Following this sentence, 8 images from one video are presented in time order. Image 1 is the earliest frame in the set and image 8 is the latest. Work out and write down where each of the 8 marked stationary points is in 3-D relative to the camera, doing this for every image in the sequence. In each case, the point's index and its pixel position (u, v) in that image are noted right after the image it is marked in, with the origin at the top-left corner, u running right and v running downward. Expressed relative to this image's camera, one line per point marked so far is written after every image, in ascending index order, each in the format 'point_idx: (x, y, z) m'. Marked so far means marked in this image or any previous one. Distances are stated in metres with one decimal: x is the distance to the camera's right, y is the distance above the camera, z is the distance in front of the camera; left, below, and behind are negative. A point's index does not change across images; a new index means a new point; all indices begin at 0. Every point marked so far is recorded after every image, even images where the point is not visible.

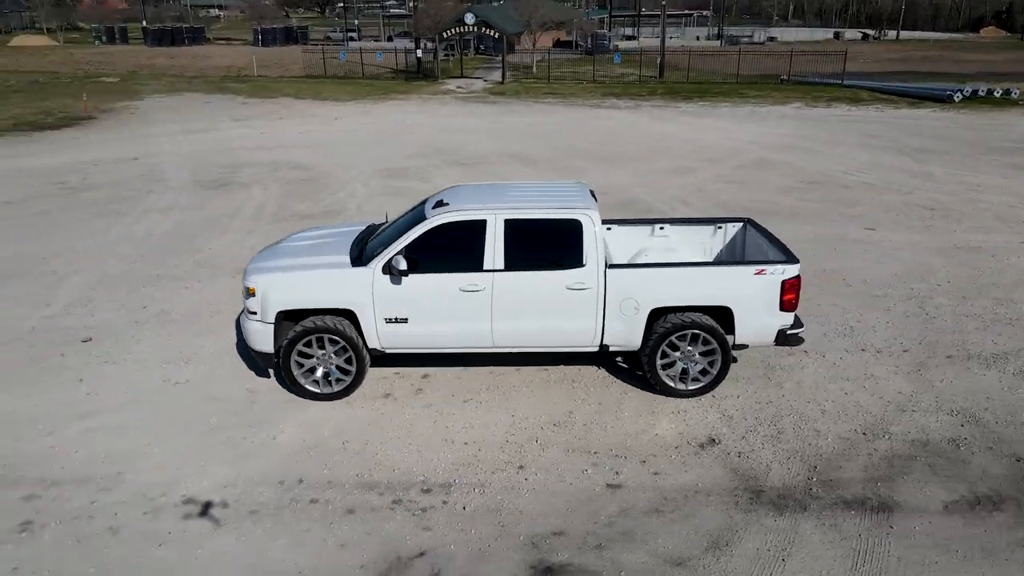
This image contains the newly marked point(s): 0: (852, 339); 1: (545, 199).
0: (+3.0, -0.5, +6.7) m
1: (+0.3, +0.7, +5.8) m
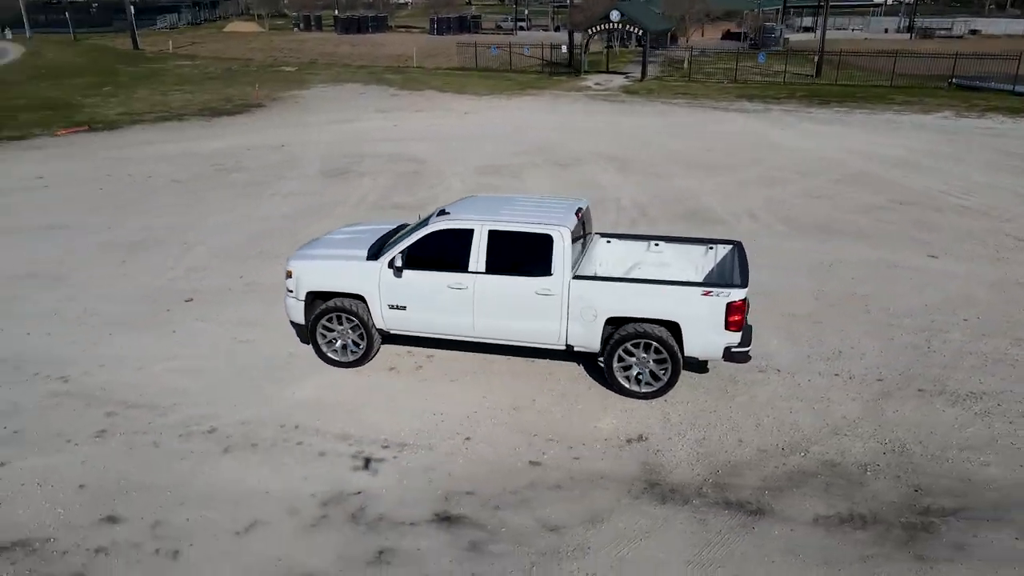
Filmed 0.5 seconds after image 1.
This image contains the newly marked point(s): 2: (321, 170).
0: (+3.0, -0.8, +7.1) m
1: (+0.2, +0.7, +6.7) m
2: (-3.9, +2.4, +15.0) m
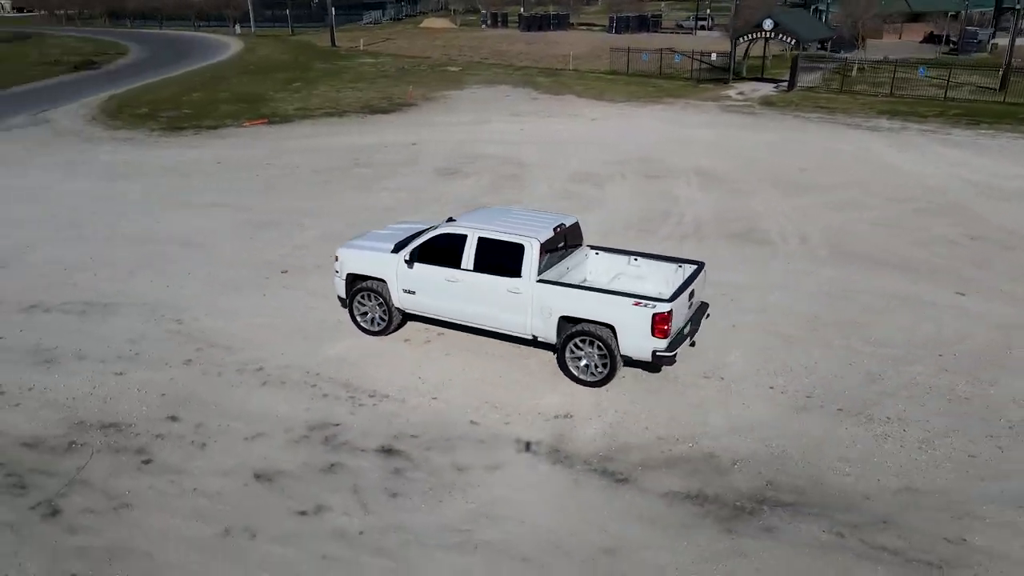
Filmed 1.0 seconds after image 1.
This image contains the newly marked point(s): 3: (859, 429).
0: (+2.7, -1.0, +7.9) m
1: (+0.1, +0.7, +8.2) m
2: (-1.8, +2.8, +17.1) m
3: (+3.3, -1.3, +7.0) m
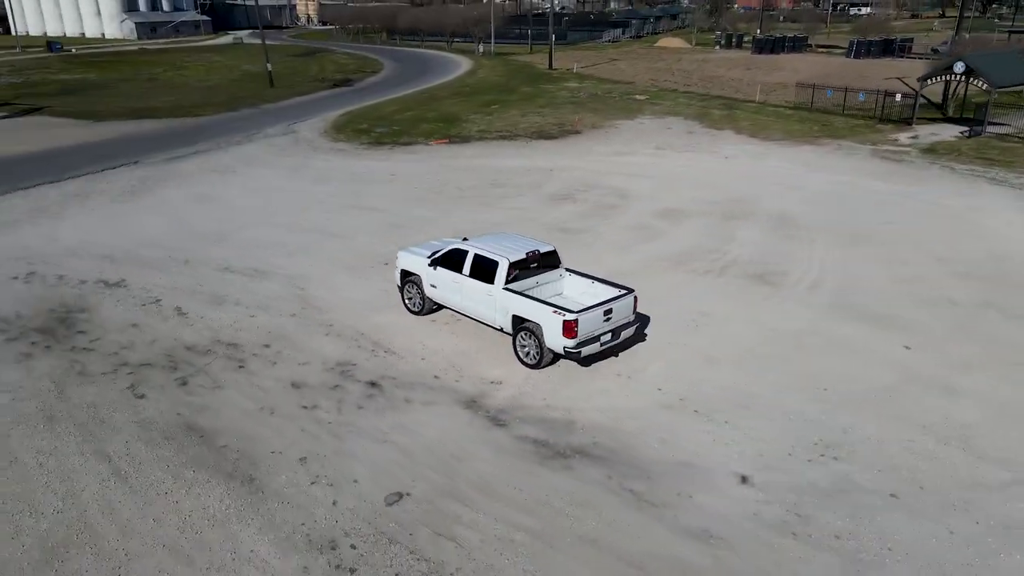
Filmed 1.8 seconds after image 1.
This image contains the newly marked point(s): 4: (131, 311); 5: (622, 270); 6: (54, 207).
0: (+2.1, -1.4, +10.4) m
1: (-0.1, +0.6, +11.4) m
2: (+1.1, +2.6, +20.5) m
3: (+2.3, -1.7, +9.4) m
4: (-6.6, -0.4, +12.9) m
5: (+2.2, +0.4, +14.9) m
6: (-11.8, +2.1, +19.1) m
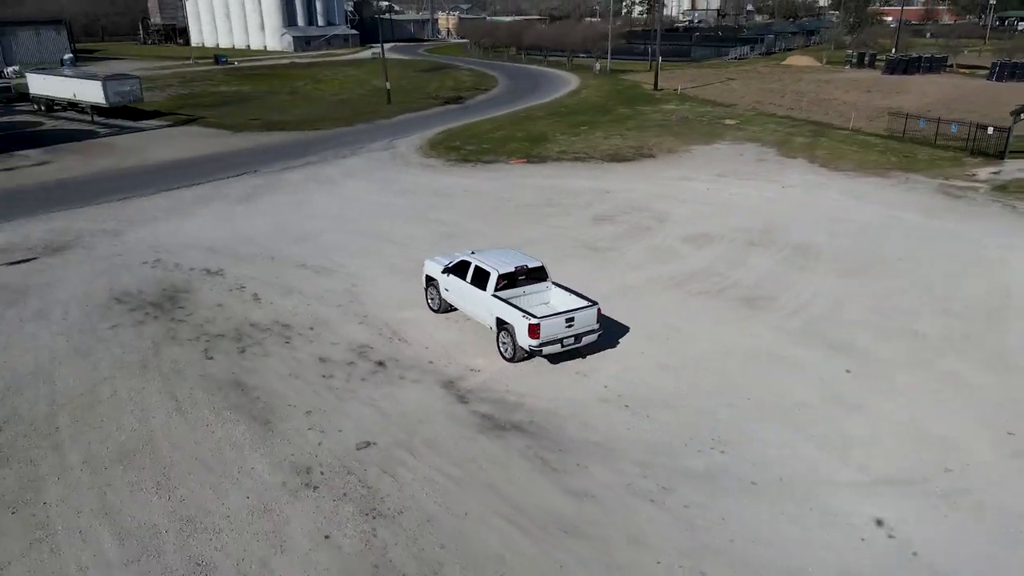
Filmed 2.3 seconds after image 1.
0: (+1.7, -1.6, +12.5) m
1: (-0.2, +0.5, +13.9) m
2: (+2.6, +2.2, +22.6) m
3: (+1.6, -2.0, +11.4) m
4: (-6.4, -0.1, +16.4) m
5: (+2.6, 0.0, +16.9) m
6: (-10.3, +2.6, +23.5) m
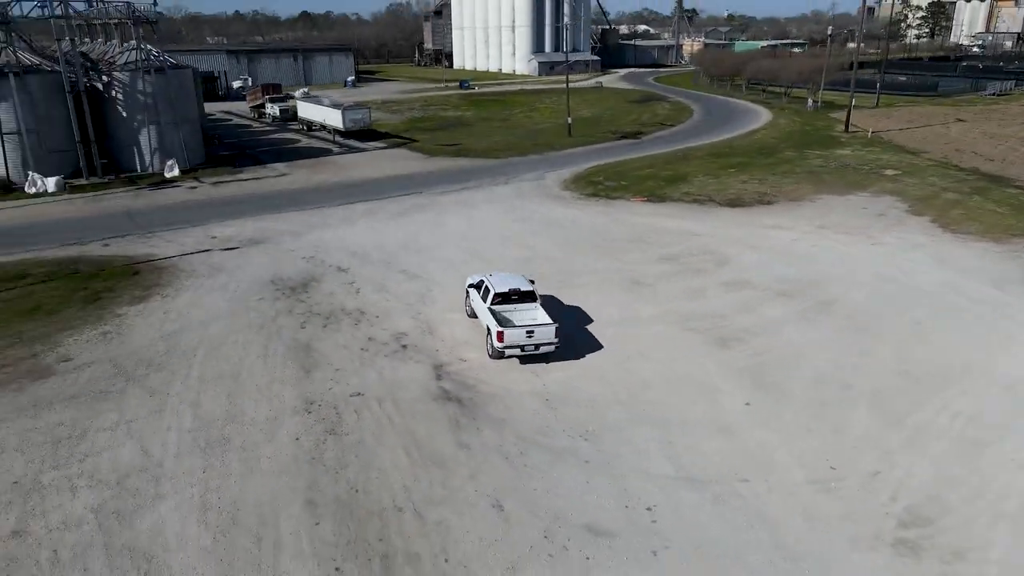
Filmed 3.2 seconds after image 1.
0: (+0.8, -2.1, +16.5) m
1: (-0.3, +0.1, +18.5) m
2: (+5.4, +1.2, +25.9) m
3: (+0.5, -2.4, +15.5) m
4: (-5.4, +0.1, +22.8) m
5: (+3.4, -0.8, +20.4) m
6: (-6.5, +2.9, +30.8) m
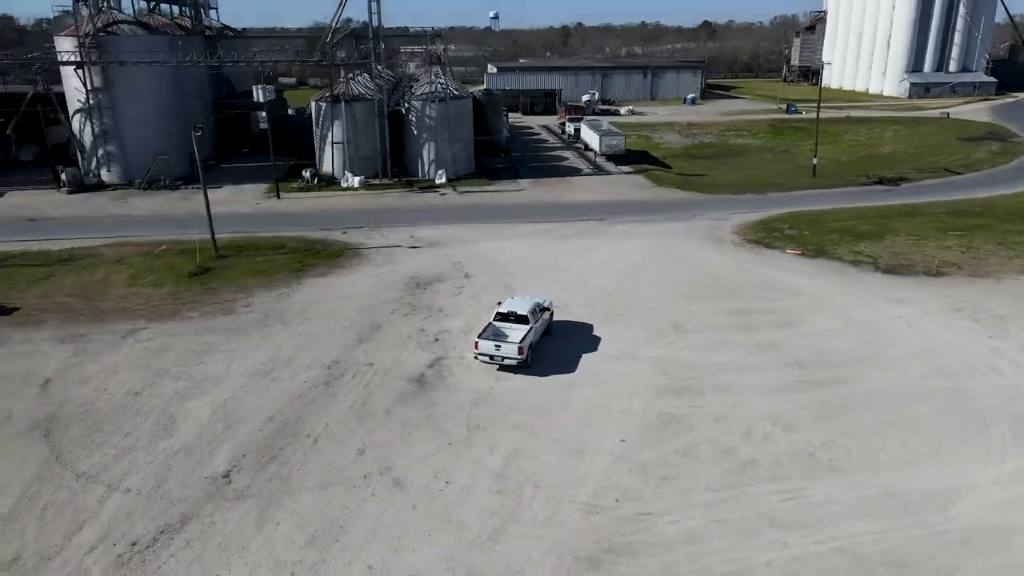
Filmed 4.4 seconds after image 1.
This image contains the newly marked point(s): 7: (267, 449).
0: (-0.4, -2.8, +21.0) m
1: (-0.1, -0.6, +23.2) m
2: (+8.4, -0.7, +27.1) m
3: (-1.3, -3.1, +20.3) m
4: (-2.6, 0.0, +29.4) m
5: (+3.8, -2.1, +23.3) m
6: (+0.7, +2.6, +36.9) m
7: (-5.9, -3.9, +17.8) m
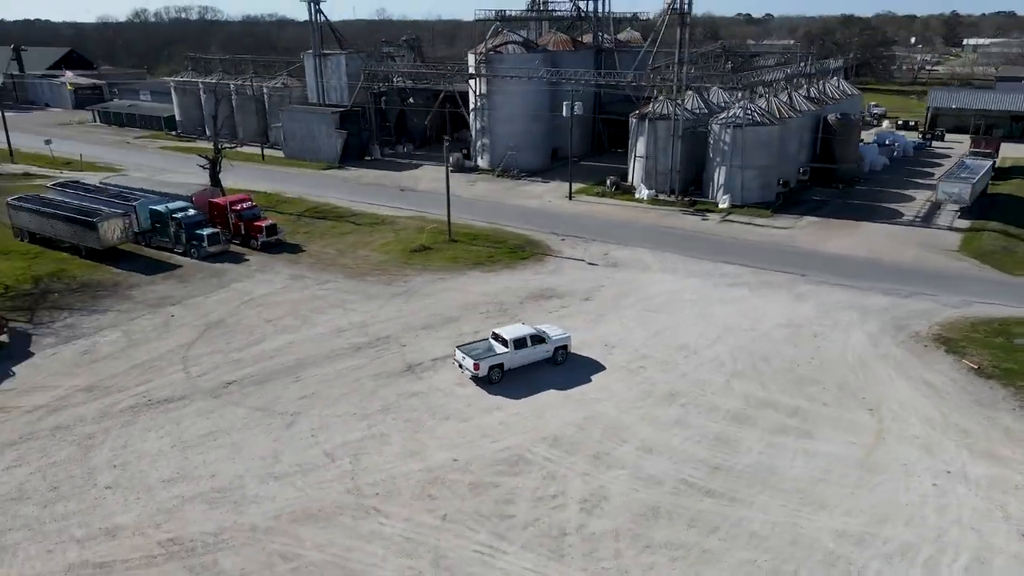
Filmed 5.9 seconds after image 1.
0: (-2.2, -3.5, +25.2) m
1: (-0.1, -1.5, +26.5) m
2: (+8.7, -3.7, +24.3) m
3: (-3.3, -3.5, +25.2) m
4: (+2.0, -0.7, +32.9) m
5: (+2.6, -3.8, +24.3) m
6: (+9.6, +0.7, +36.5) m
7: (-8.5, -3.1, +26.1) m
